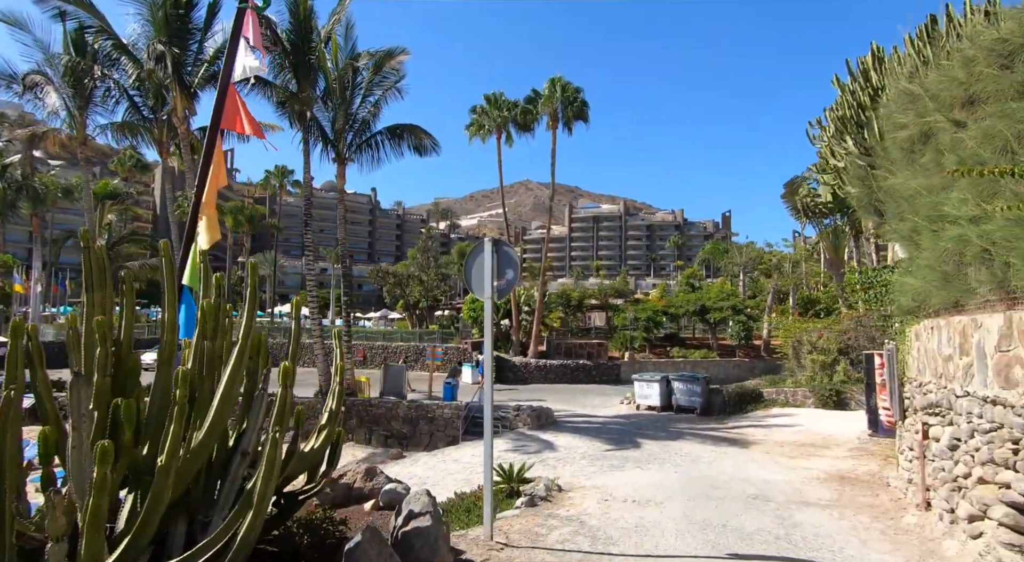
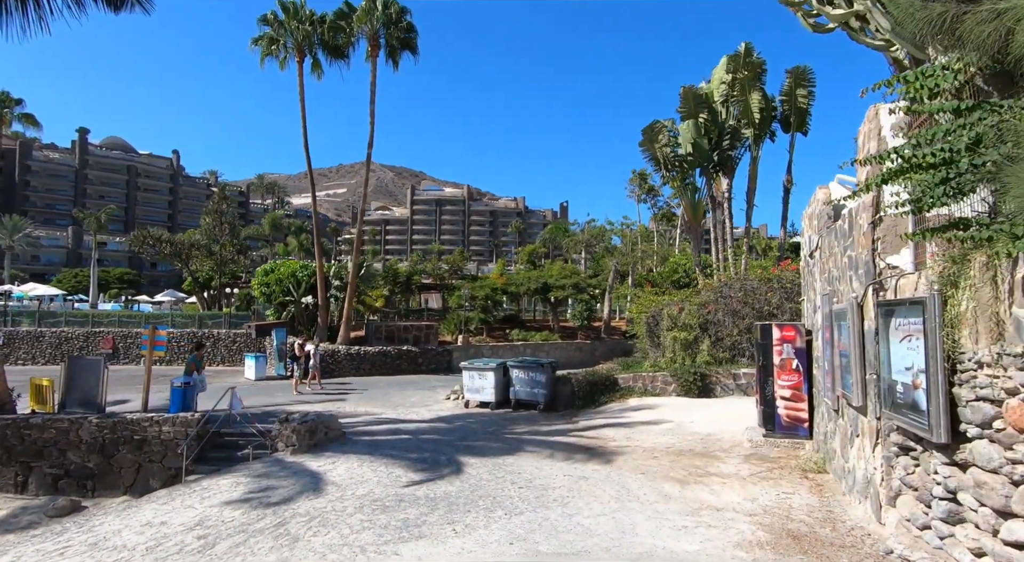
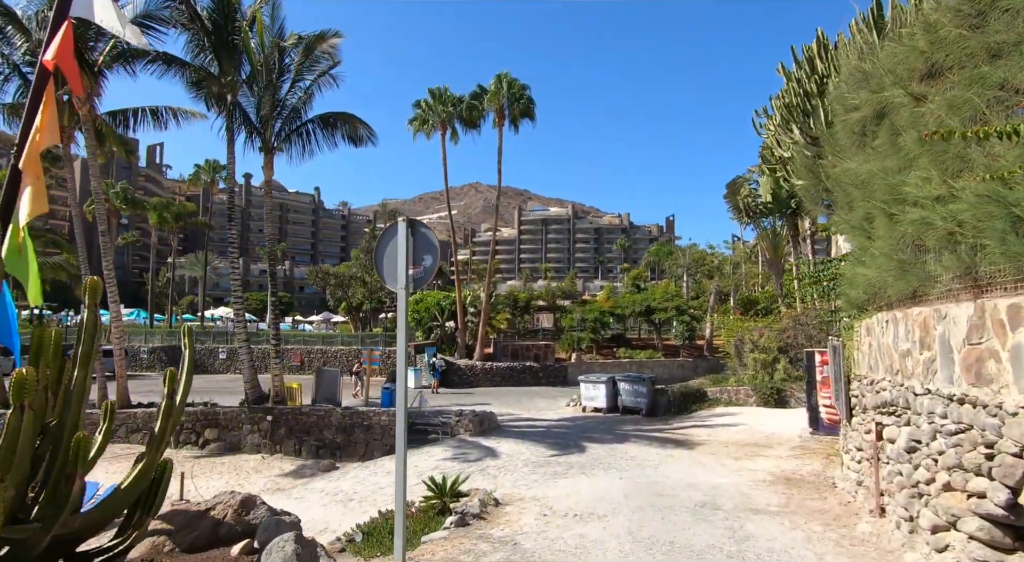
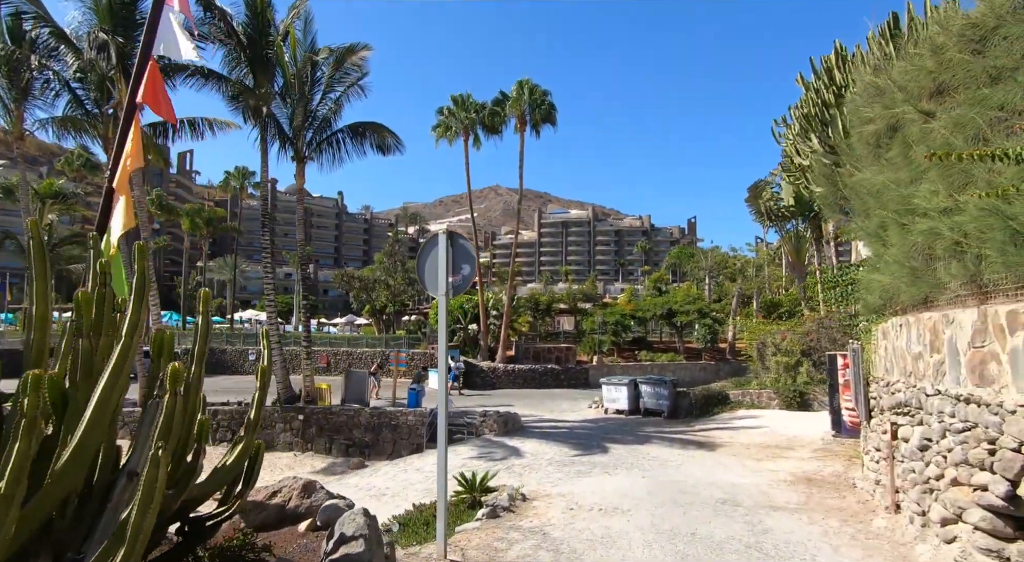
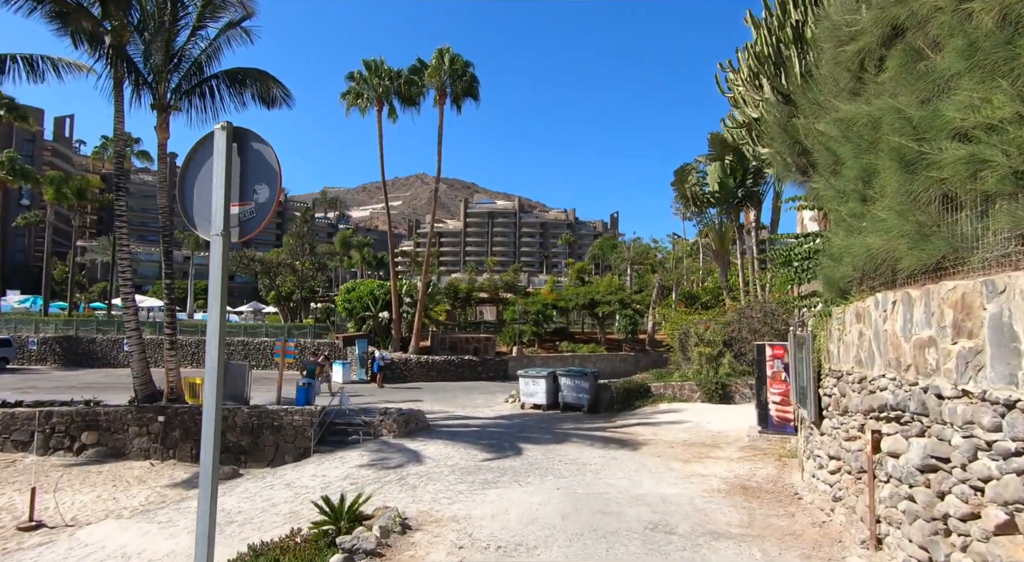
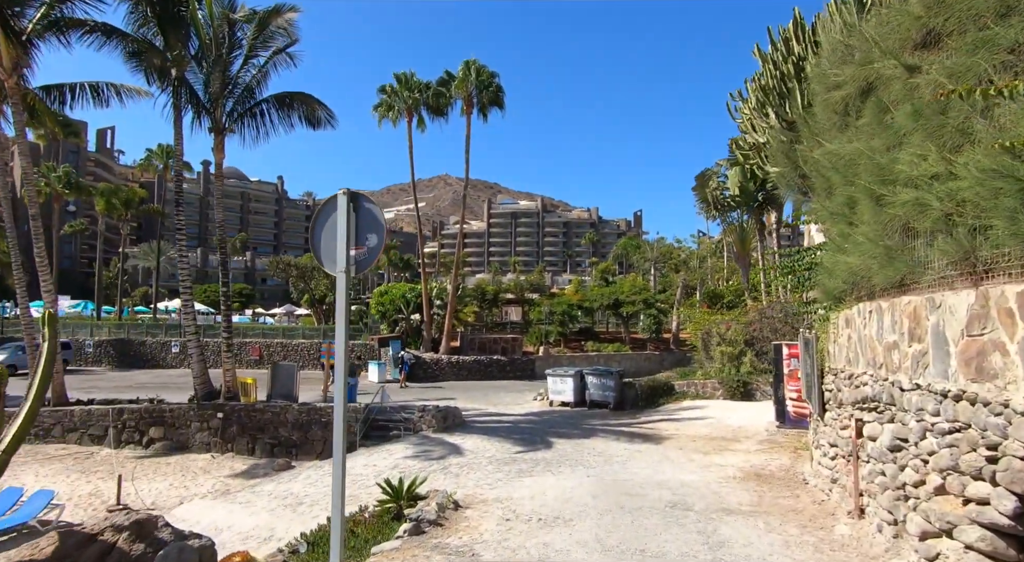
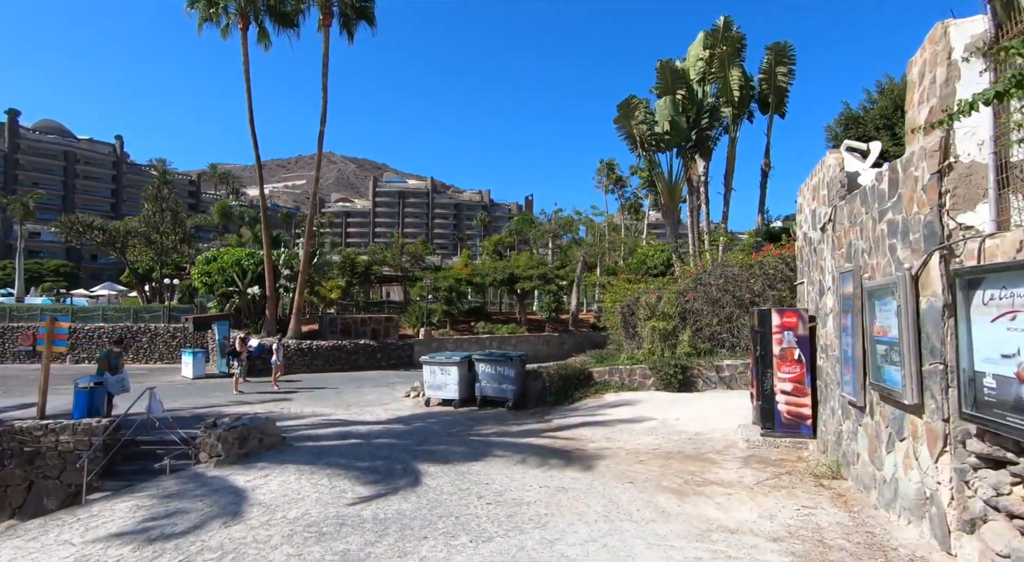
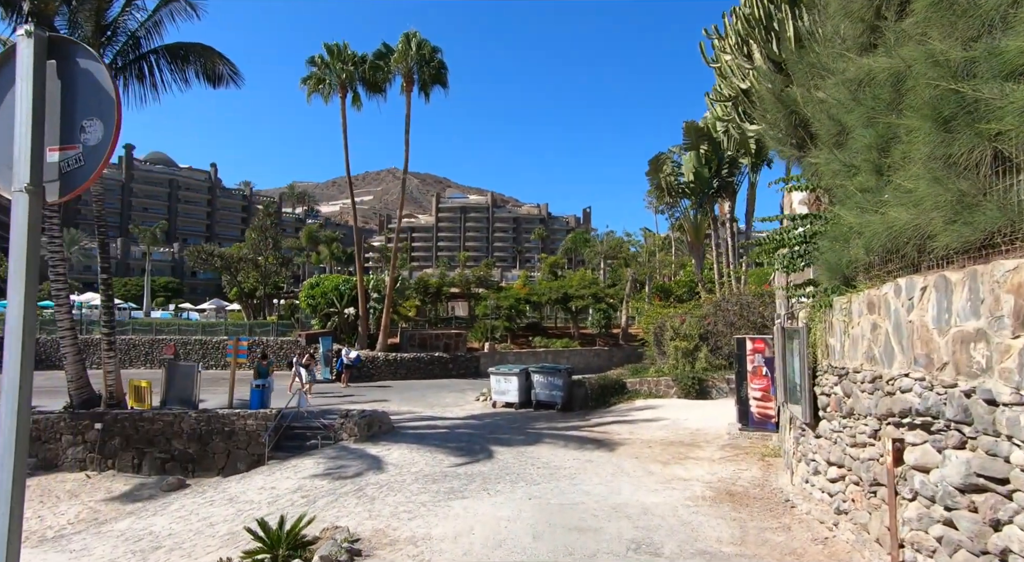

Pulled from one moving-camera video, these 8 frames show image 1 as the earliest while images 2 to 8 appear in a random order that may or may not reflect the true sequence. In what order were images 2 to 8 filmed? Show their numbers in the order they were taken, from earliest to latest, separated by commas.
4, 3, 6, 5, 8, 2, 7
